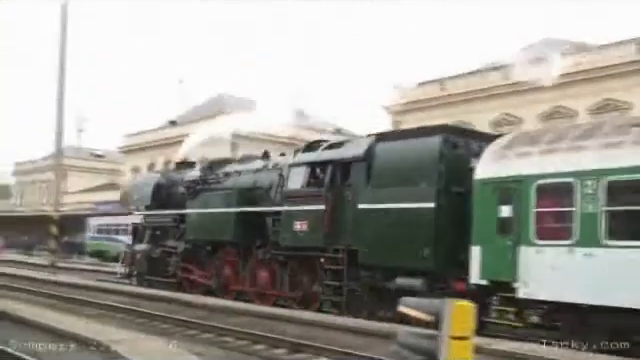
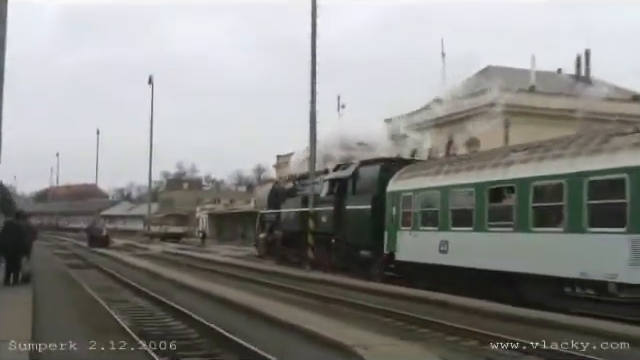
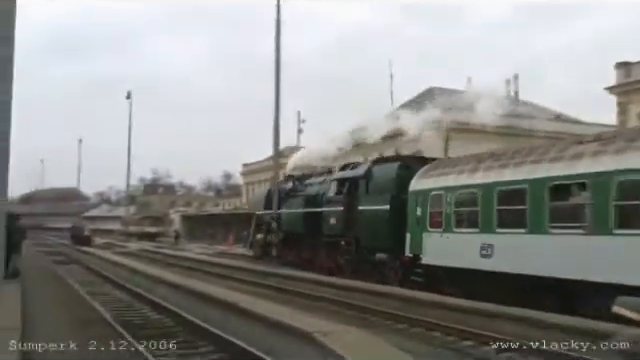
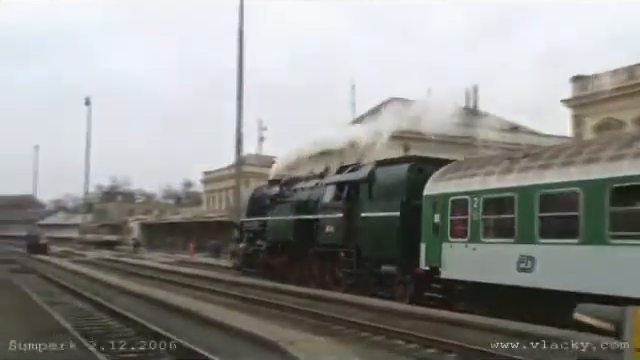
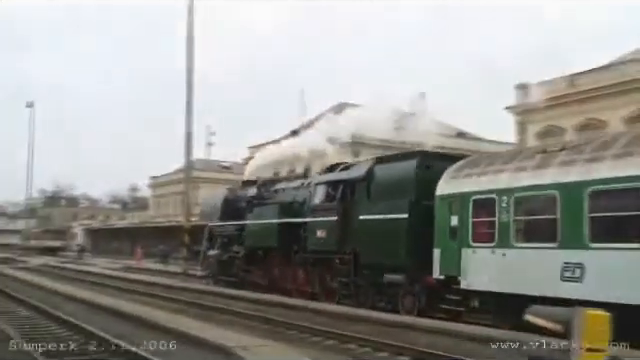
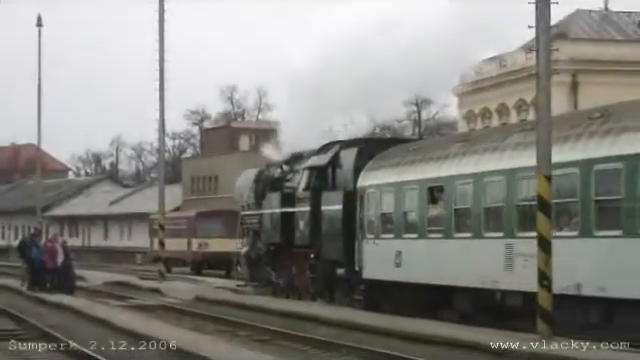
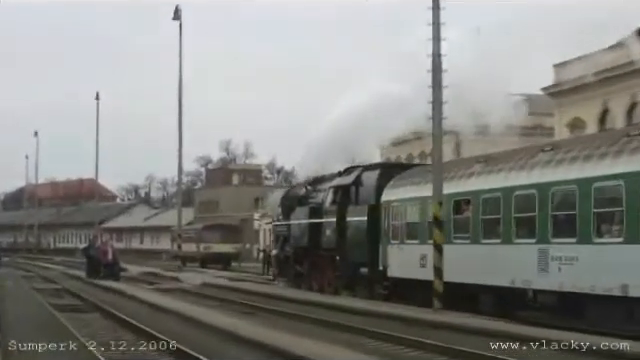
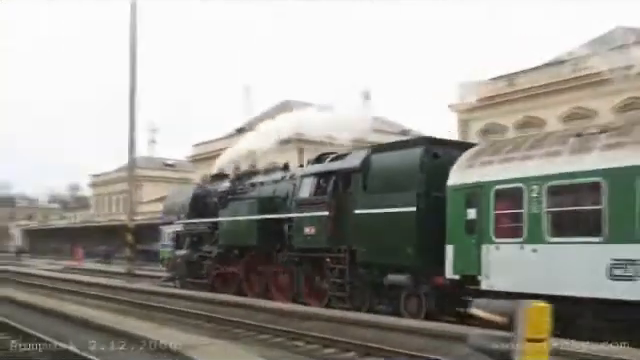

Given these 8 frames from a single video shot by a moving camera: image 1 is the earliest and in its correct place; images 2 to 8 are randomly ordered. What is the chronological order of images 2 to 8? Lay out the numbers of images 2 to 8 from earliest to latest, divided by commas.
8, 5, 4, 3, 2, 7, 6
